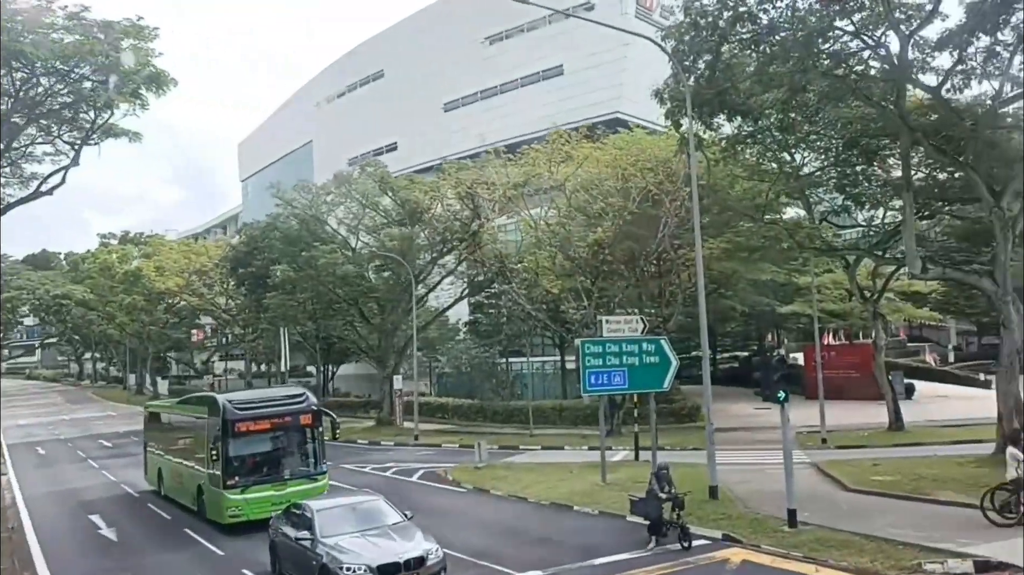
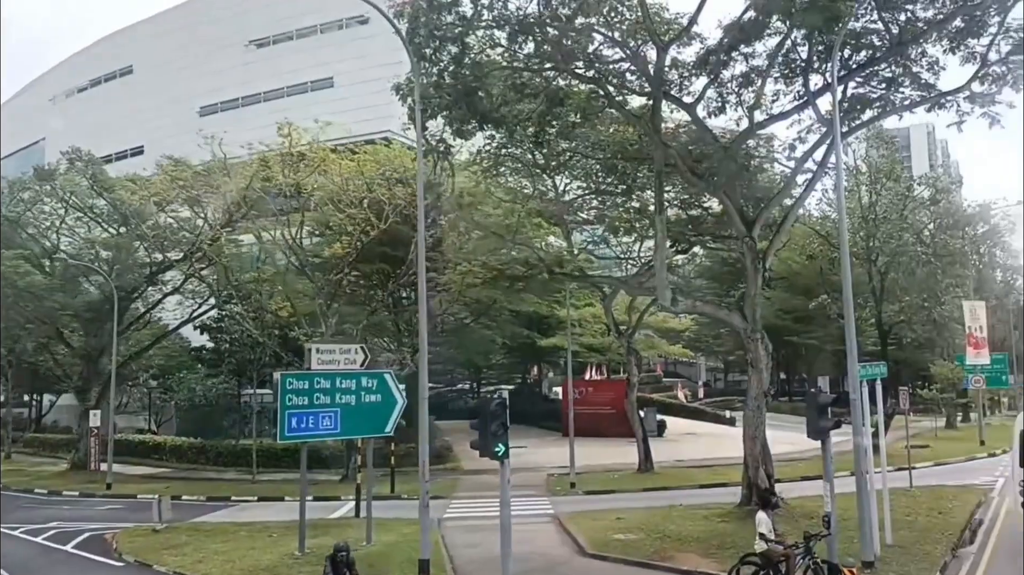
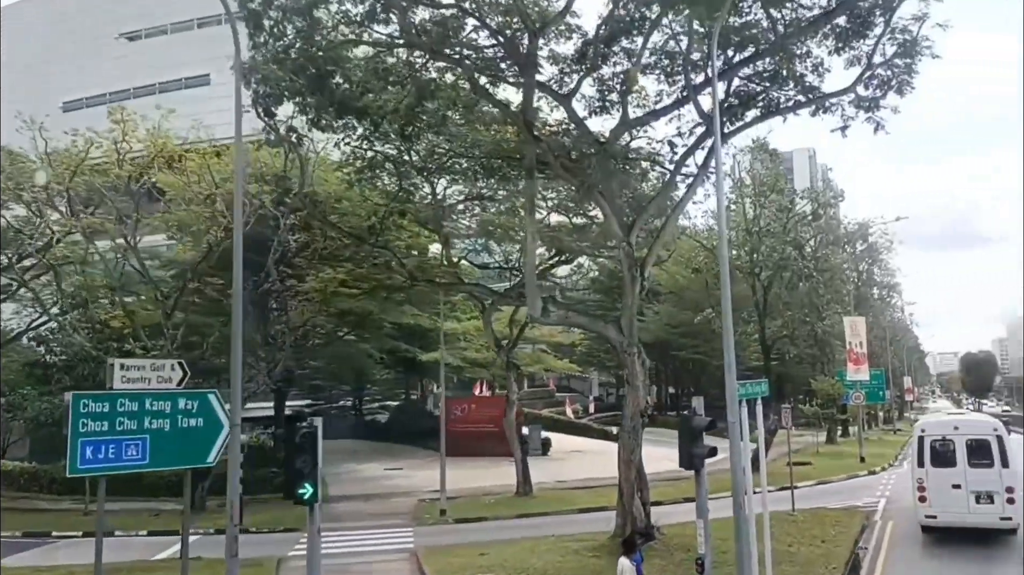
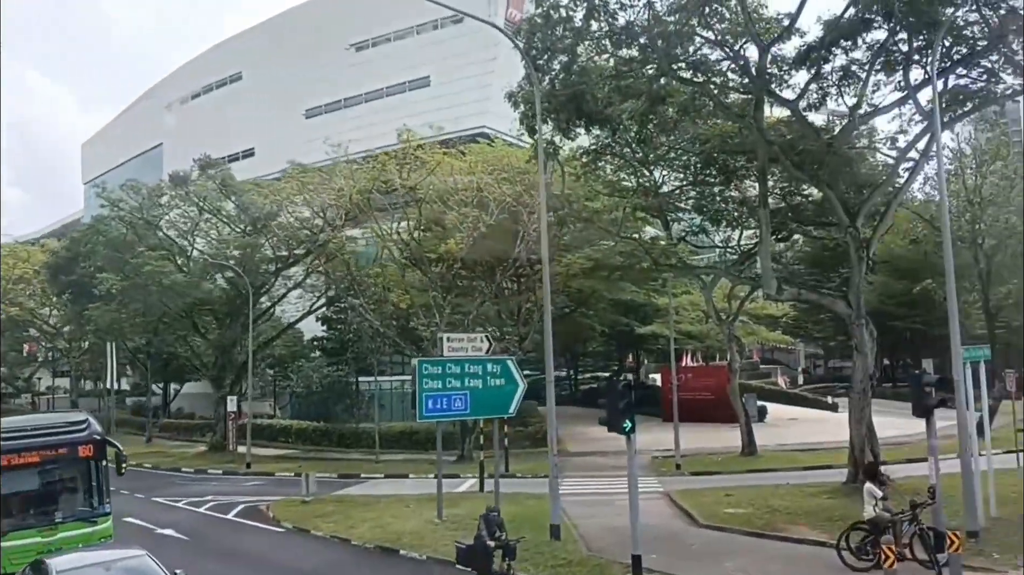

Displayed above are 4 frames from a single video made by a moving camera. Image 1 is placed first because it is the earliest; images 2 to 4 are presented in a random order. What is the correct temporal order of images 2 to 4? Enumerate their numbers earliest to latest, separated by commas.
4, 2, 3
